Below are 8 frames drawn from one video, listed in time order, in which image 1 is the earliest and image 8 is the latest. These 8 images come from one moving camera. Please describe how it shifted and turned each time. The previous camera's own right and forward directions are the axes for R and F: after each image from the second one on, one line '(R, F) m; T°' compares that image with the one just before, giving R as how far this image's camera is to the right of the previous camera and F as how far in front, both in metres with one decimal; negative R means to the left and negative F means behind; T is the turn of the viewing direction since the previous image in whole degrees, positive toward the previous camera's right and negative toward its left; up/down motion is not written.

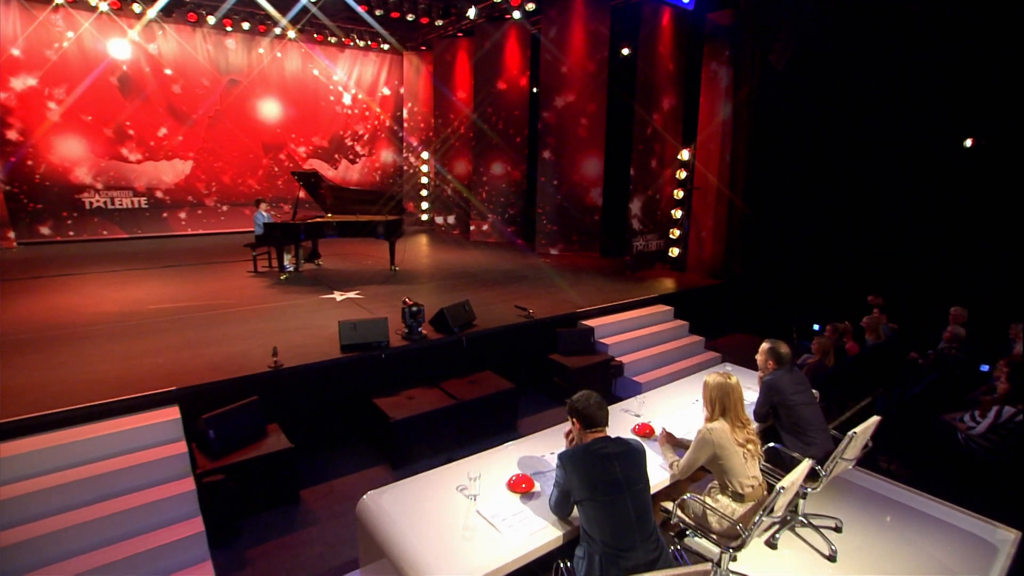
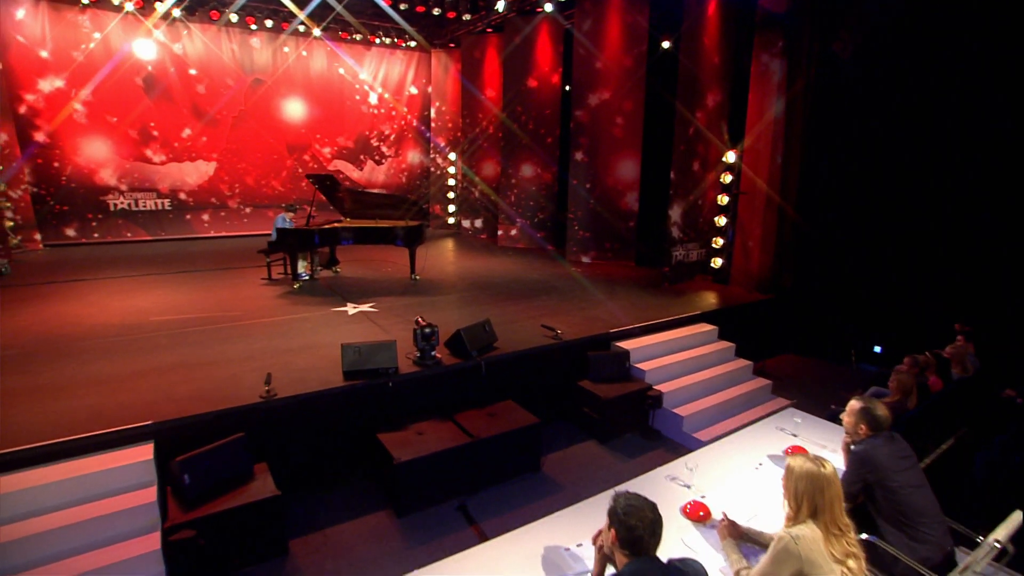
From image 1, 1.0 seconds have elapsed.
(0.0, +0.5) m; -3°
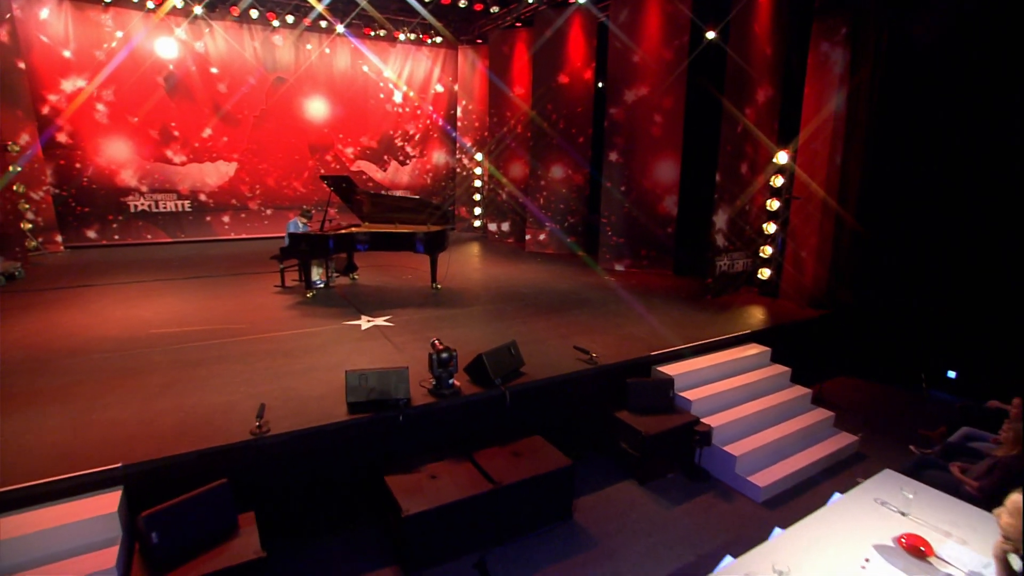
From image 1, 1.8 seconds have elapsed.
(0.0, +0.5) m; -3°
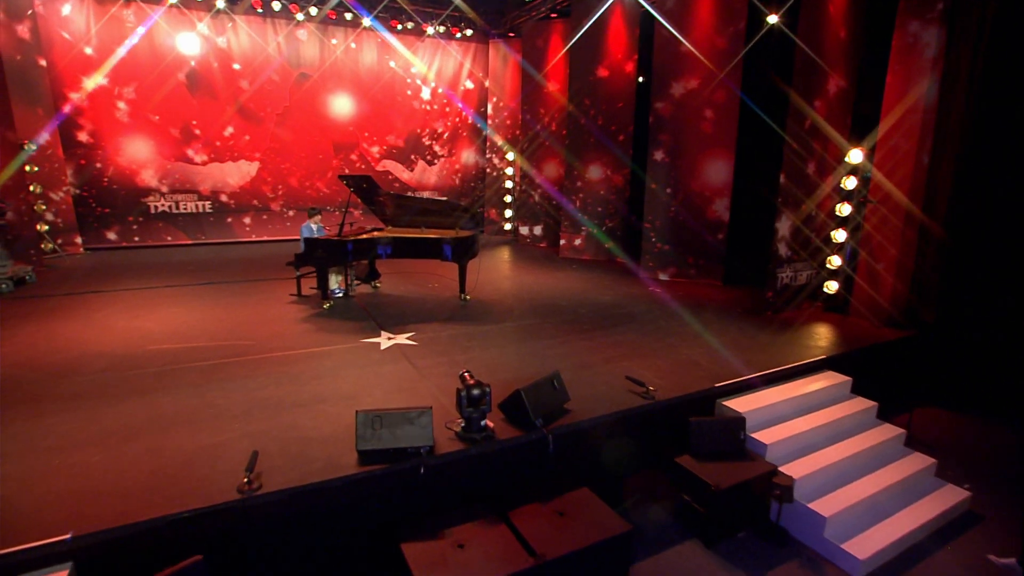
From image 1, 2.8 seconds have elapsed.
(-0.1, +0.6) m; -3°
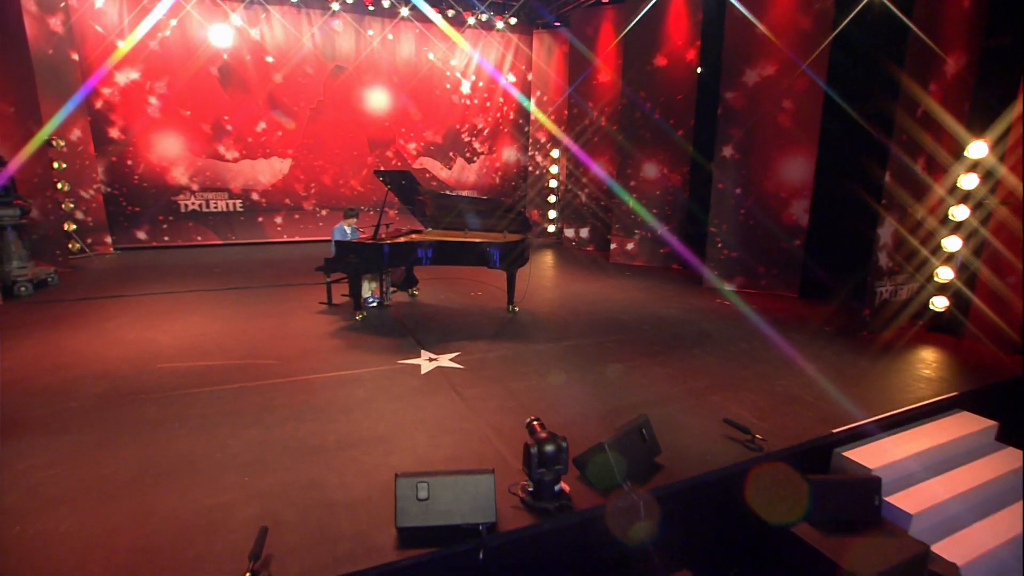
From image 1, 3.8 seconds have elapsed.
(-0.2, +0.7) m; -3°
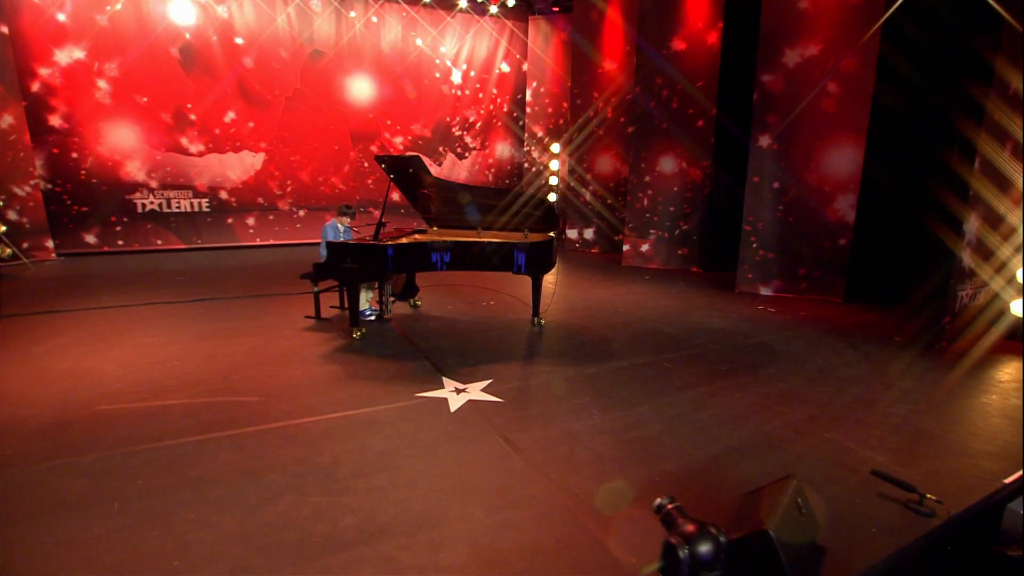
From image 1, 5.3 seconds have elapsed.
(-0.4, +0.8) m; +3°
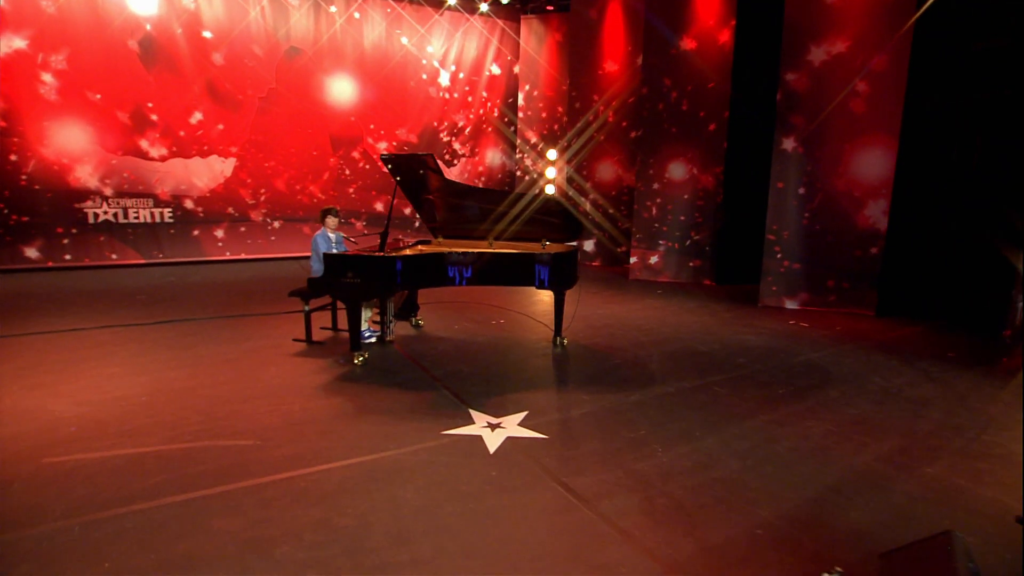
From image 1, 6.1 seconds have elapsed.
(-0.4, +0.6) m; +3°
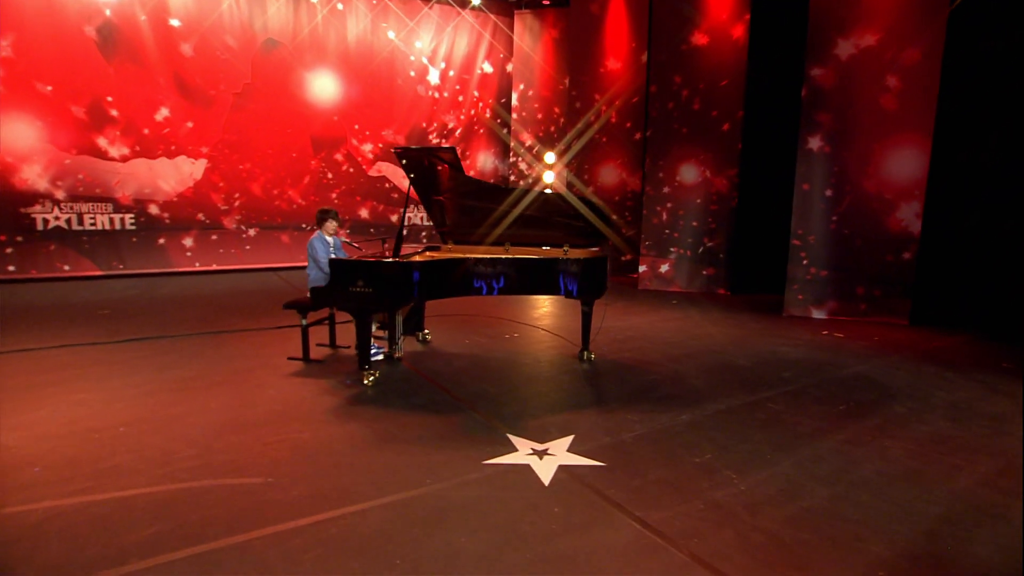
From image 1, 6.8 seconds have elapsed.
(-0.4, +0.5) m; +3°
